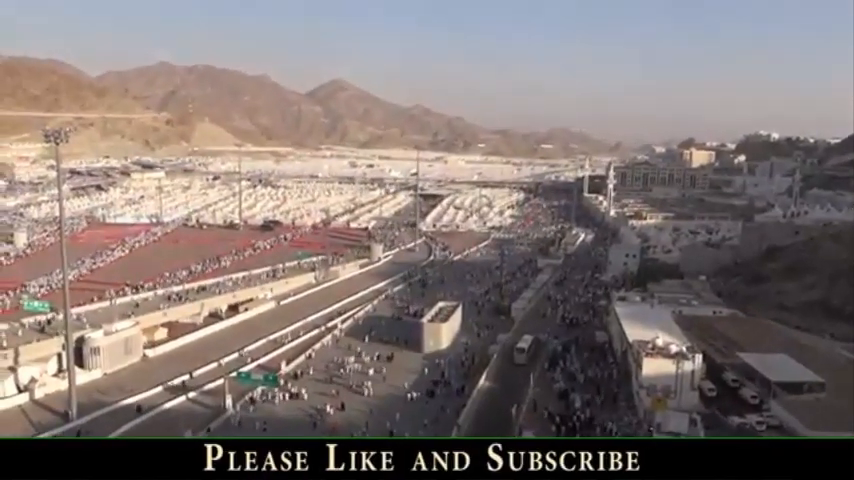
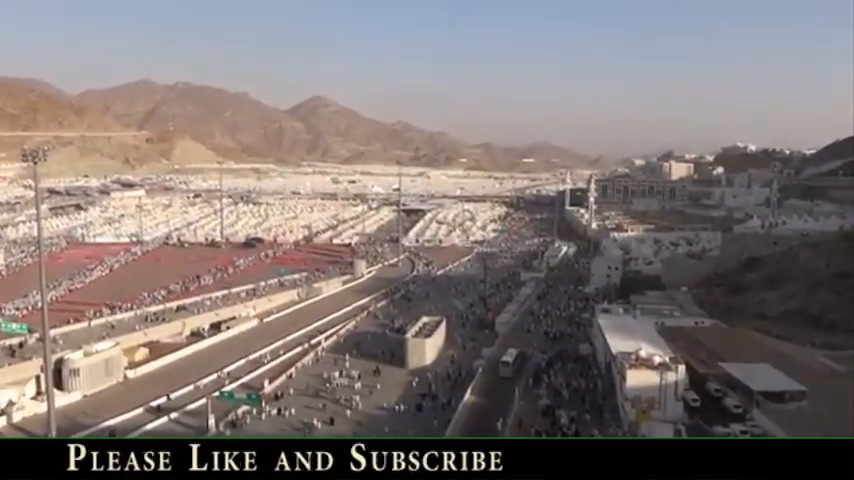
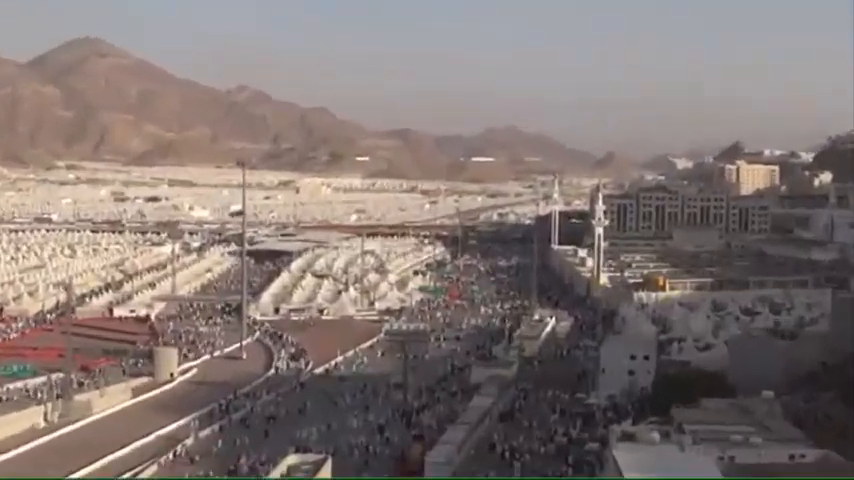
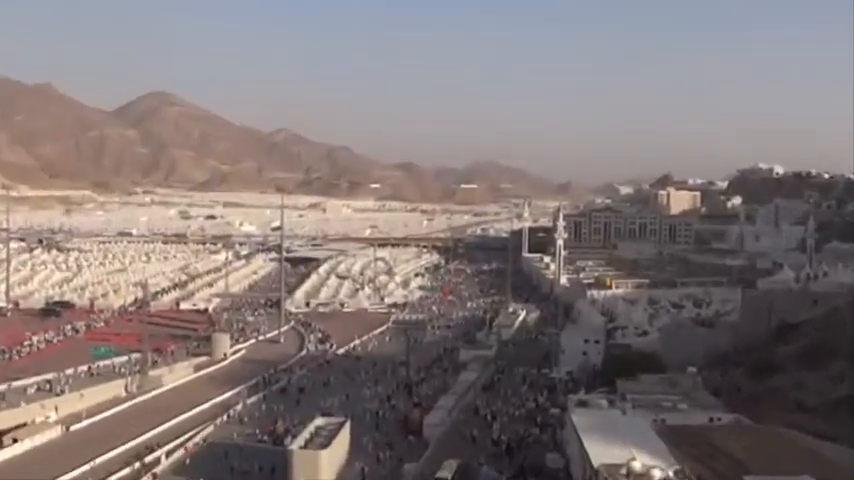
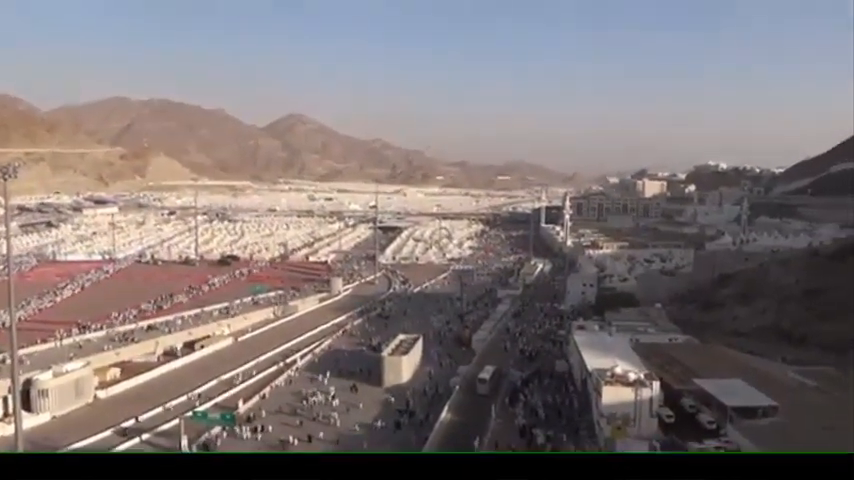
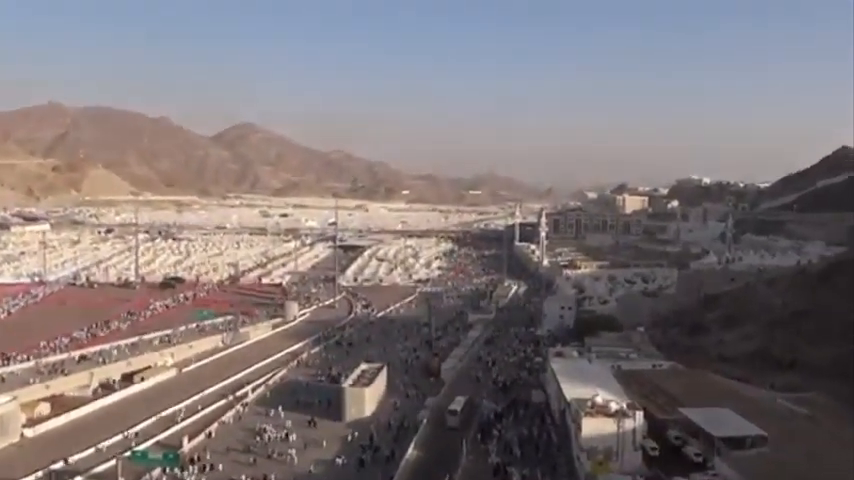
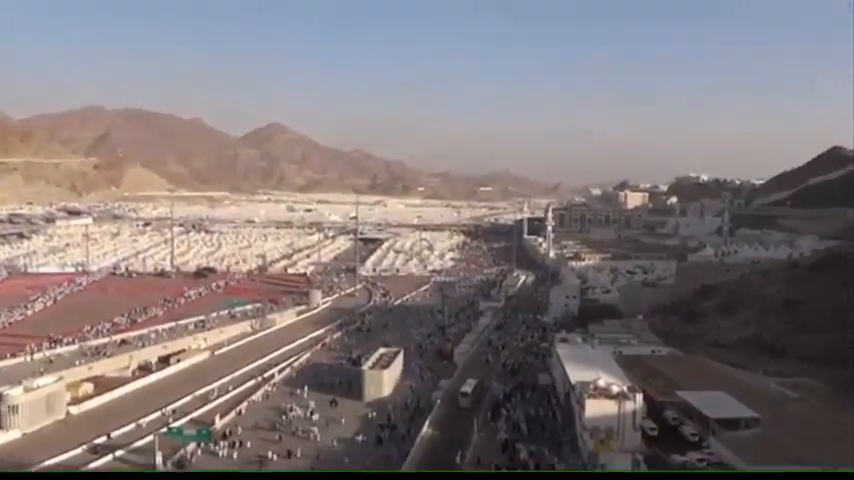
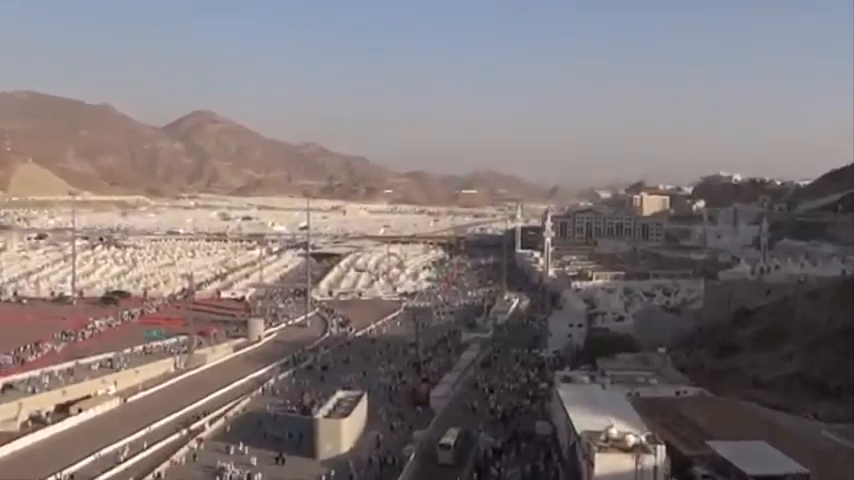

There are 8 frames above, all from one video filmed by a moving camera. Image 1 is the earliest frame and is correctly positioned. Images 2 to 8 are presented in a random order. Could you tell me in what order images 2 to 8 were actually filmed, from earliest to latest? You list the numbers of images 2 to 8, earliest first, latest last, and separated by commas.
2, 5, 7, 6, 8, 4, 3
